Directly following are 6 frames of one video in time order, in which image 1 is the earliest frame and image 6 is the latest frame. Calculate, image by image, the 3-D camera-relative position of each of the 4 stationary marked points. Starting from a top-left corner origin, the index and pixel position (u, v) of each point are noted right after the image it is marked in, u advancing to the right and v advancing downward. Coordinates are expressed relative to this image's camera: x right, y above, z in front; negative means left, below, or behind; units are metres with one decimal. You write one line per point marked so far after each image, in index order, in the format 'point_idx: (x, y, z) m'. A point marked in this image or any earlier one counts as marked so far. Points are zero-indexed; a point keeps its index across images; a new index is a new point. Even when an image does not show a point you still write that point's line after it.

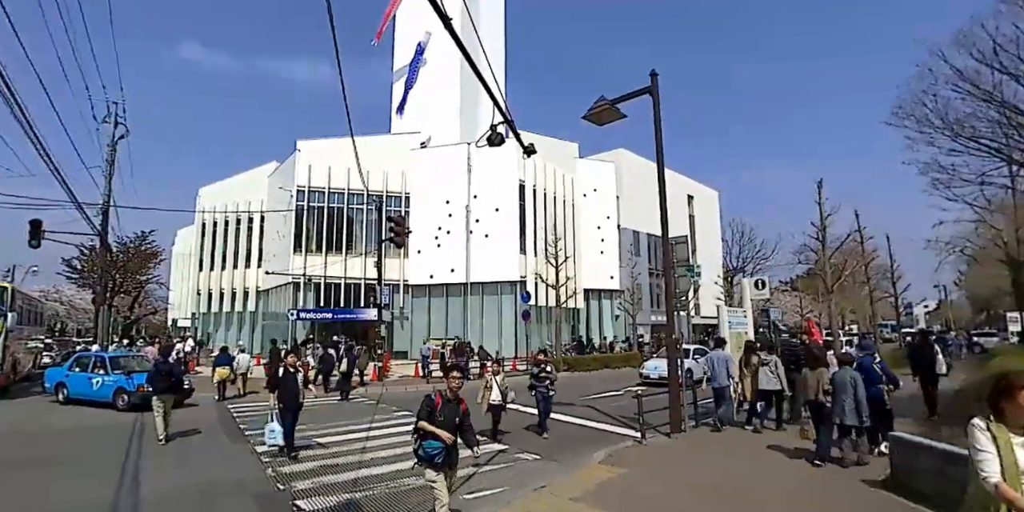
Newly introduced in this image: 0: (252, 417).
0: (-7.1, -4.4, +15.0) m
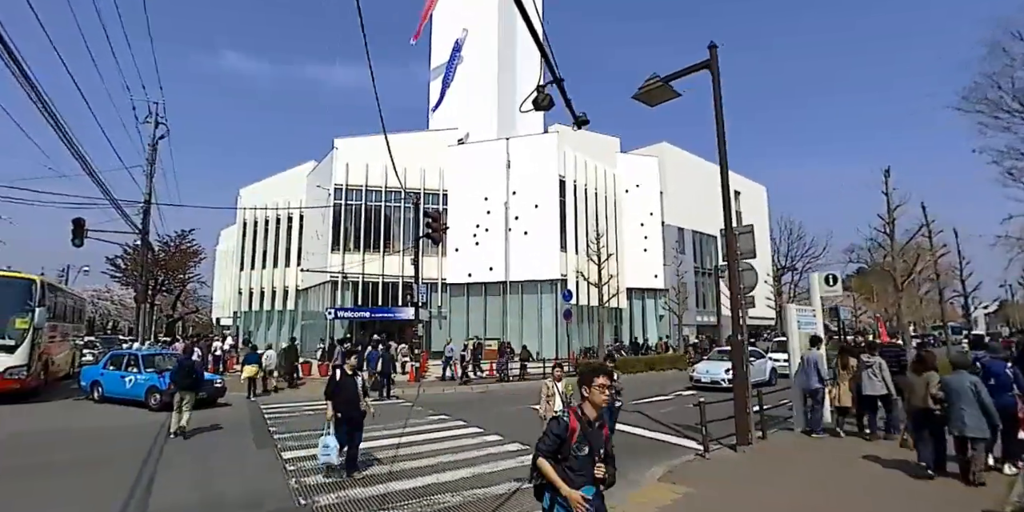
0: (-5.9, -4.2, +14.3) m
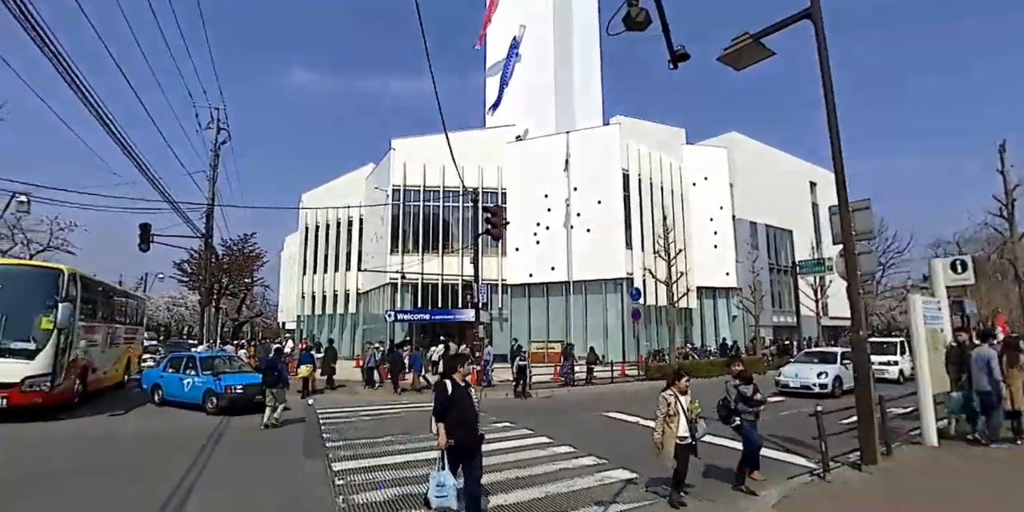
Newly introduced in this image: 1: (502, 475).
0: (-4.2, -4.1, +13.4) m
1: (-0.2, -3.6, +9.0) m
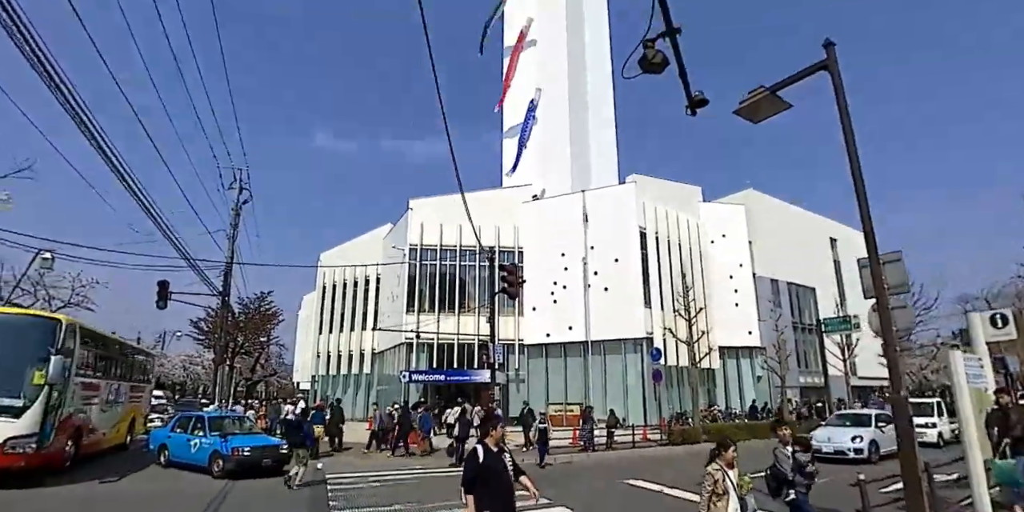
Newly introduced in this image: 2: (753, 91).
0: (-3.9, -5.5, +12.8) m
1: (+0.1, -4.5, +8.3) m
2: (+4.7, +3.2, +10.7) m
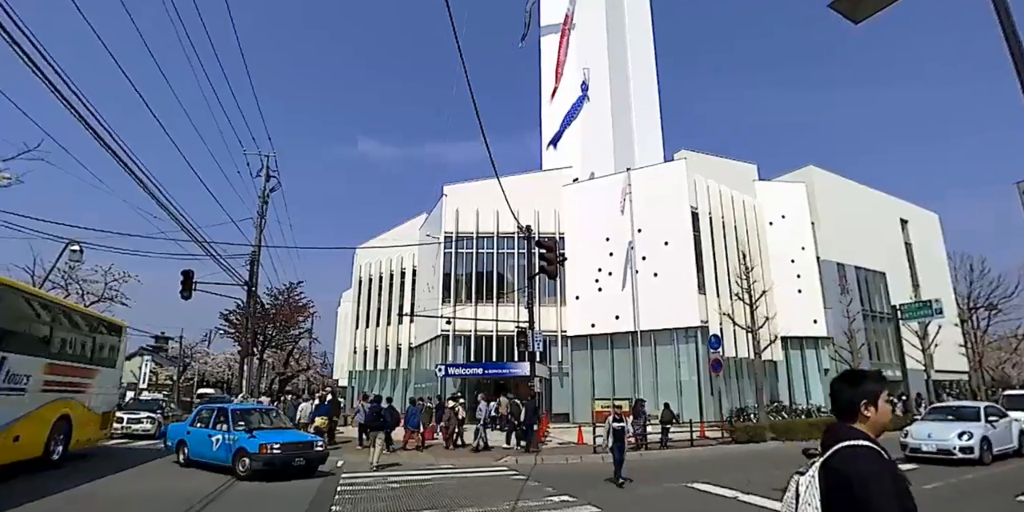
0: (-3.0, -4.7, +10.9) m
1: (+0.5, -3.6, +6.1) m
2: (+5.1, +4.1, +8.1) m
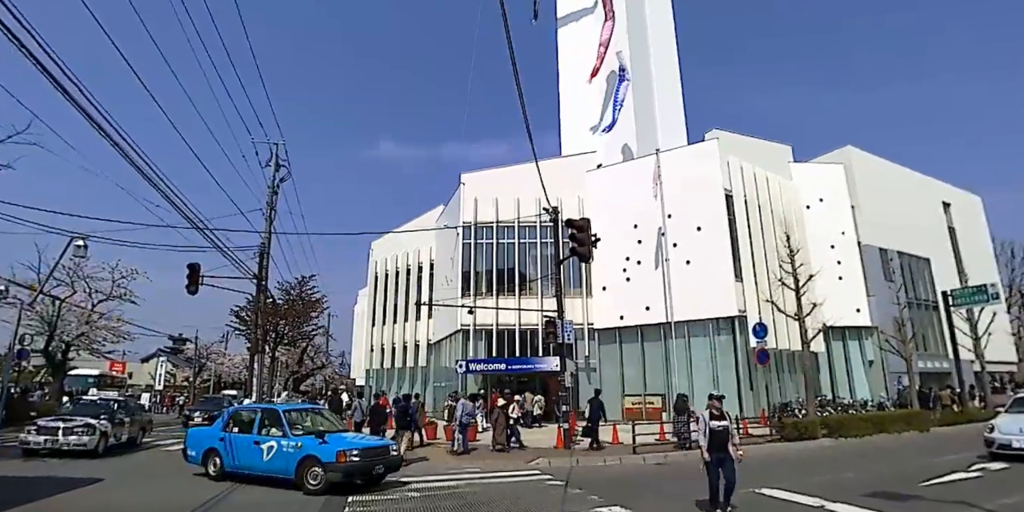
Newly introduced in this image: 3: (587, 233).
0: (-2.3, -4.2, +9.2) m
1: (+1.1, -3.0, +4.4) m
2: (+5.5, +4.8, +6.2) m
3: (+2.4, +0.7, +18.1) m
